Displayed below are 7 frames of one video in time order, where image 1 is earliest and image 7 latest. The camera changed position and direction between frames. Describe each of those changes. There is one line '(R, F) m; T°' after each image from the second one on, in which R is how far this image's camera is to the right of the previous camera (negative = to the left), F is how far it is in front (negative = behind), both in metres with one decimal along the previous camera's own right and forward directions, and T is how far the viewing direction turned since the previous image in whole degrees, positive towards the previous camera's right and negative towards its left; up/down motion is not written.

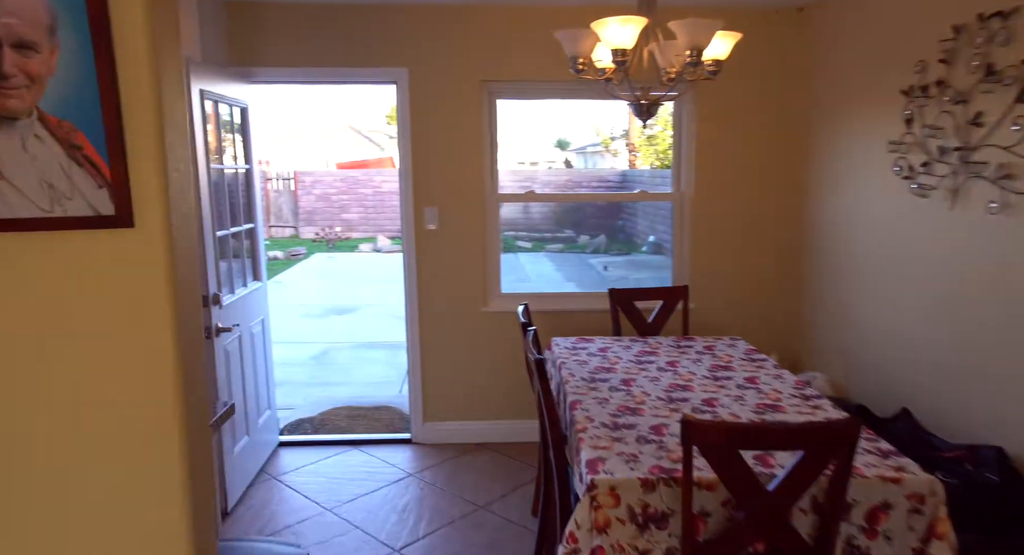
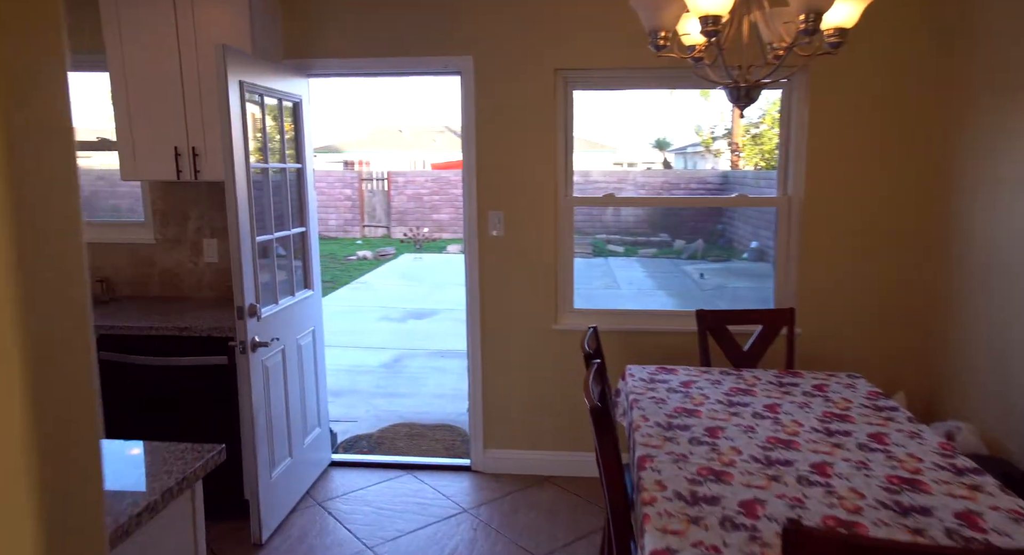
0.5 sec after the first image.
(+0.1, +0.4) m; -8°
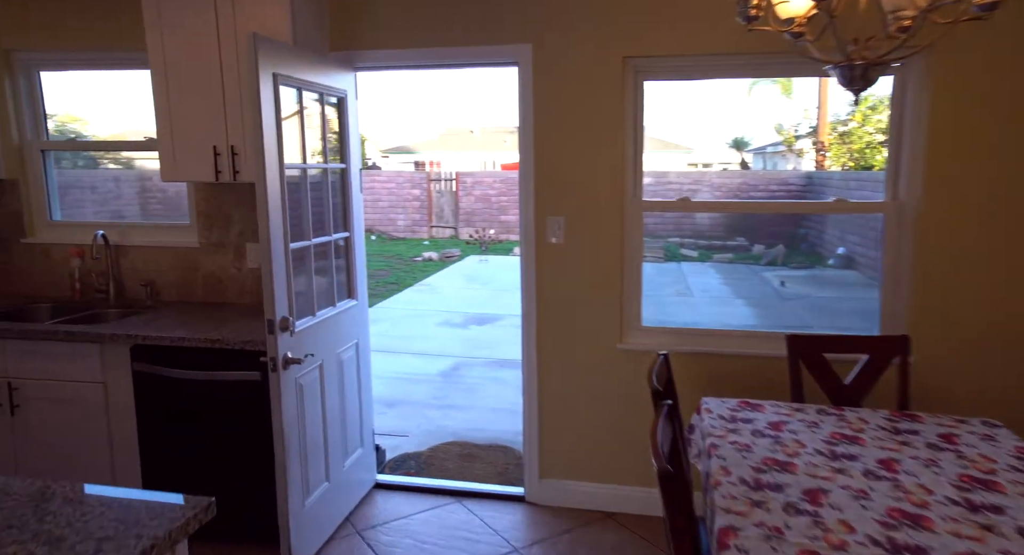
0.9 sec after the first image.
(0.0, +0.3) m; -6°
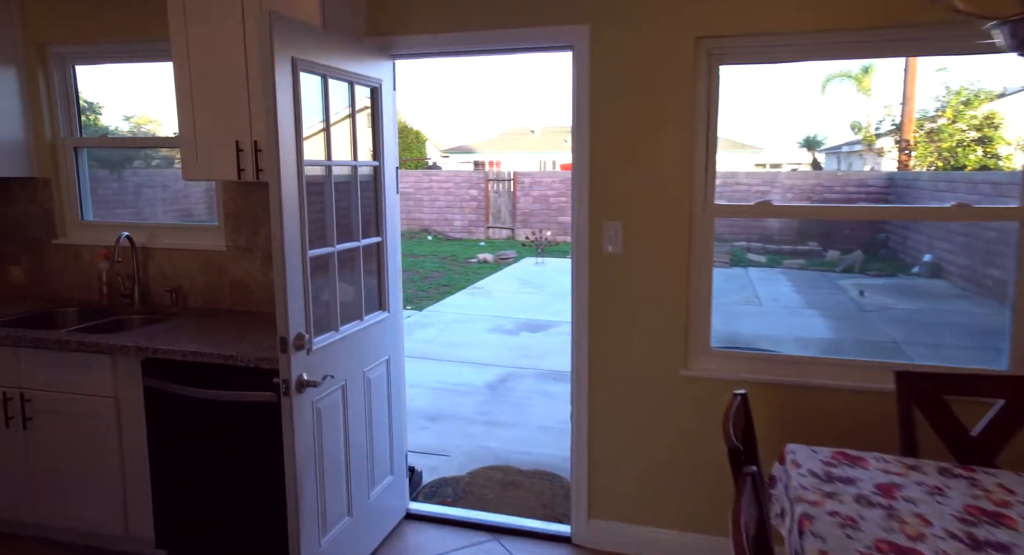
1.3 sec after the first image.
(0.0, +0.4) m; -5°
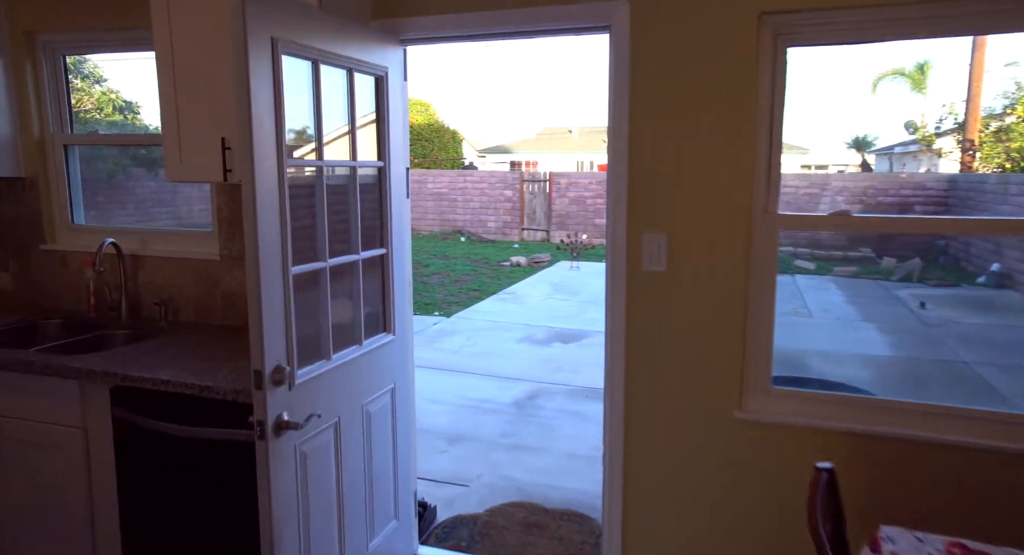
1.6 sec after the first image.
(0.0, +0.4) m; -3°
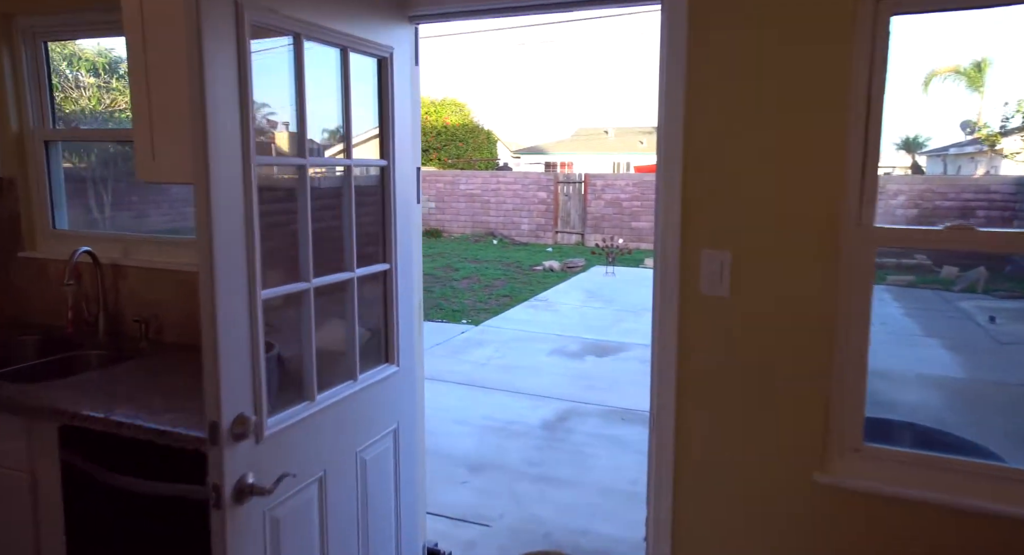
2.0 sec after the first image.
(0.0, +0.4) m; -3°
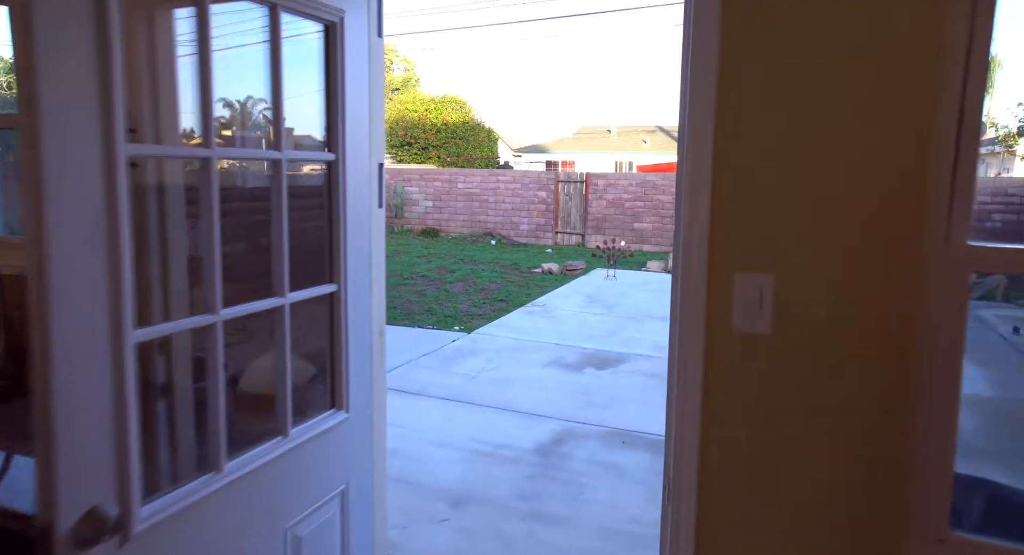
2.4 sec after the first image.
(+0.1, +0.4) m; 0°
